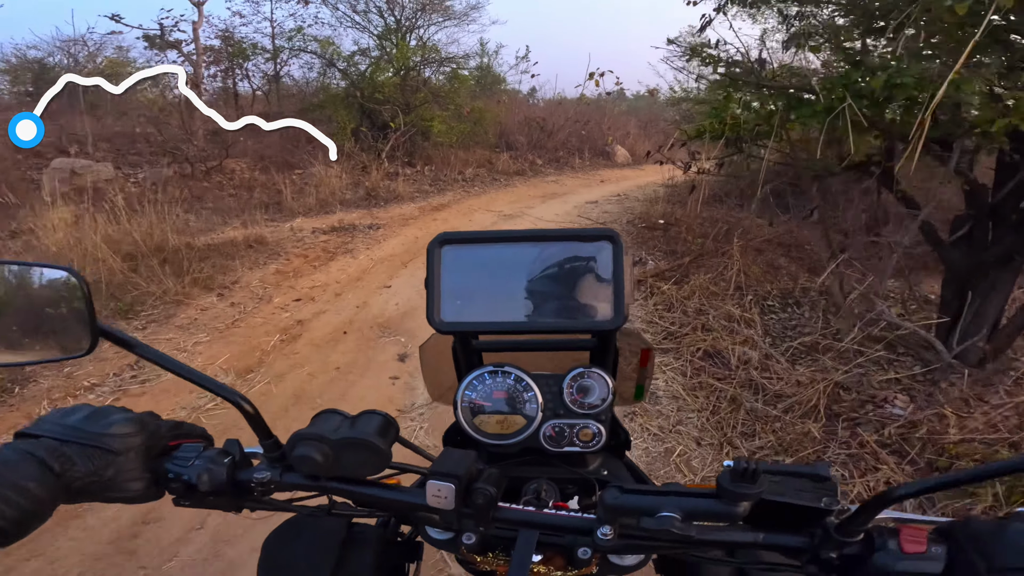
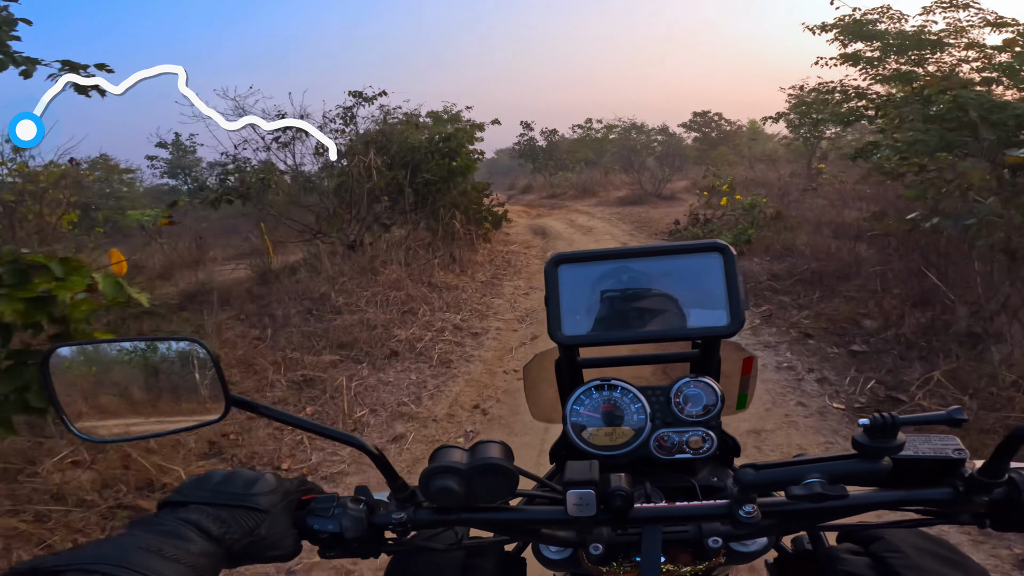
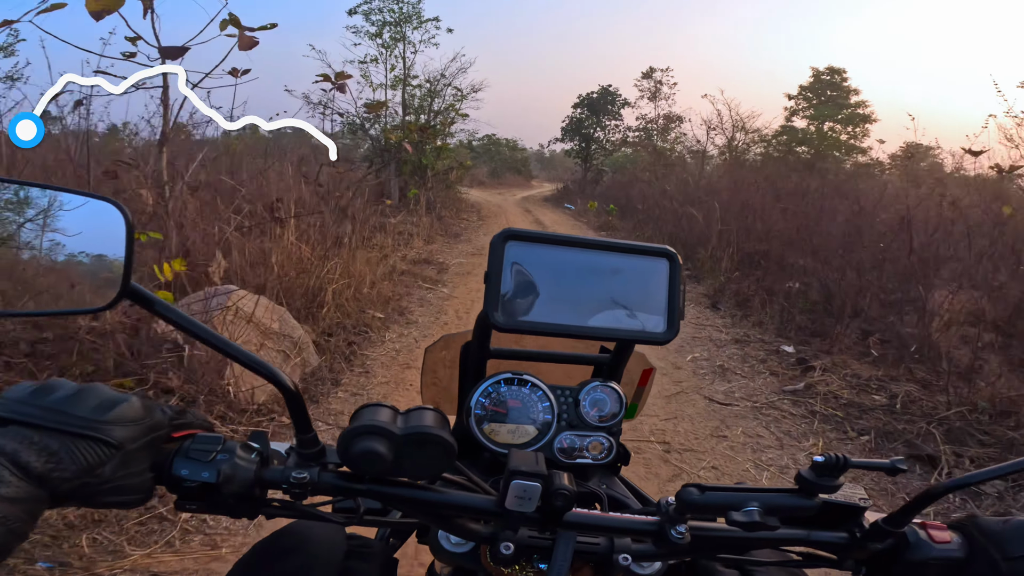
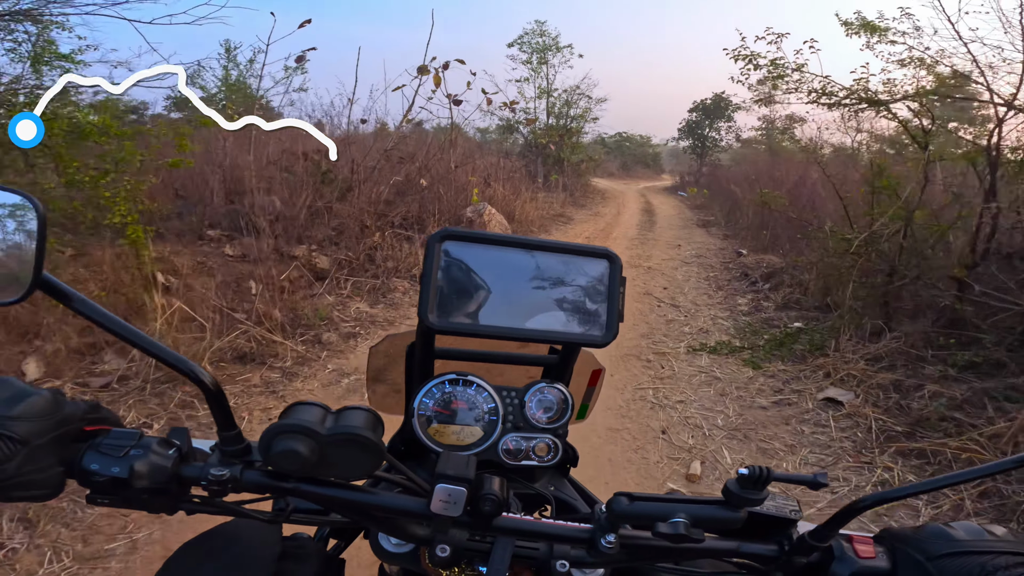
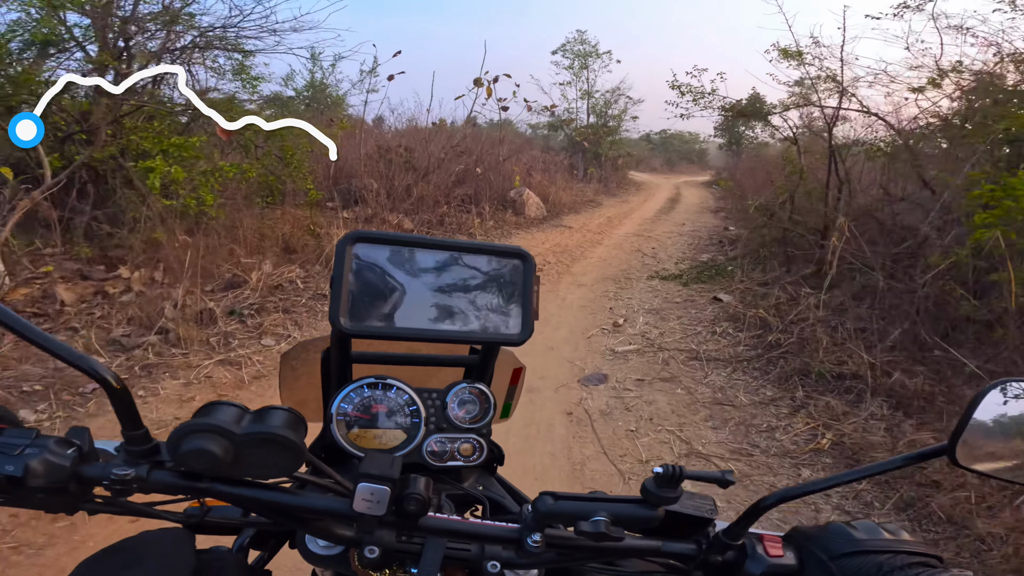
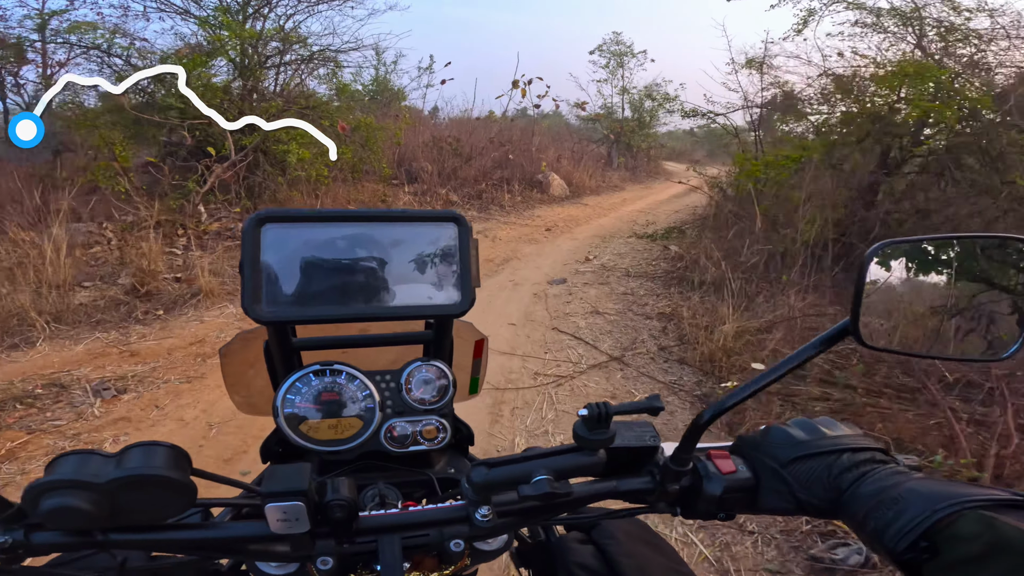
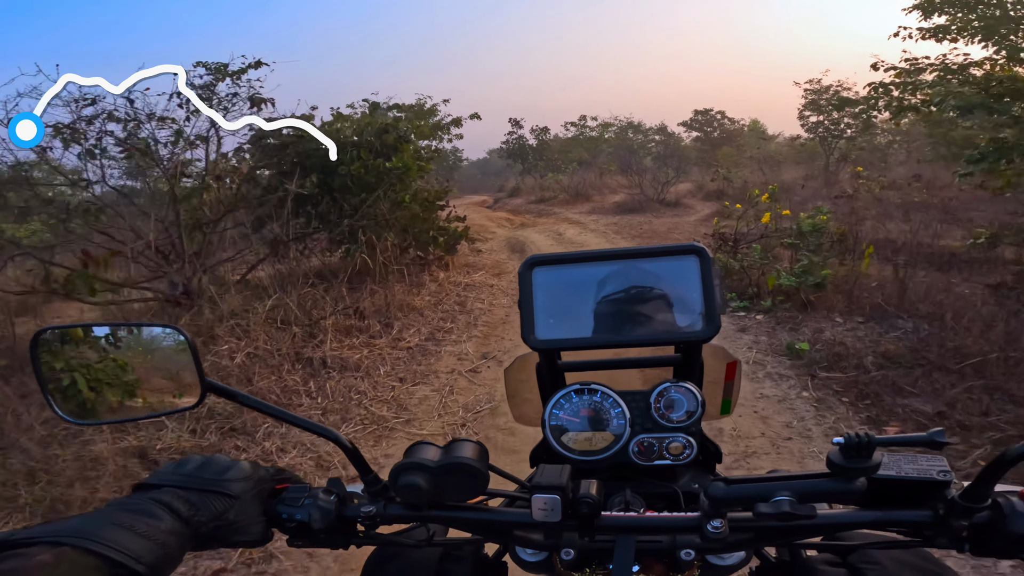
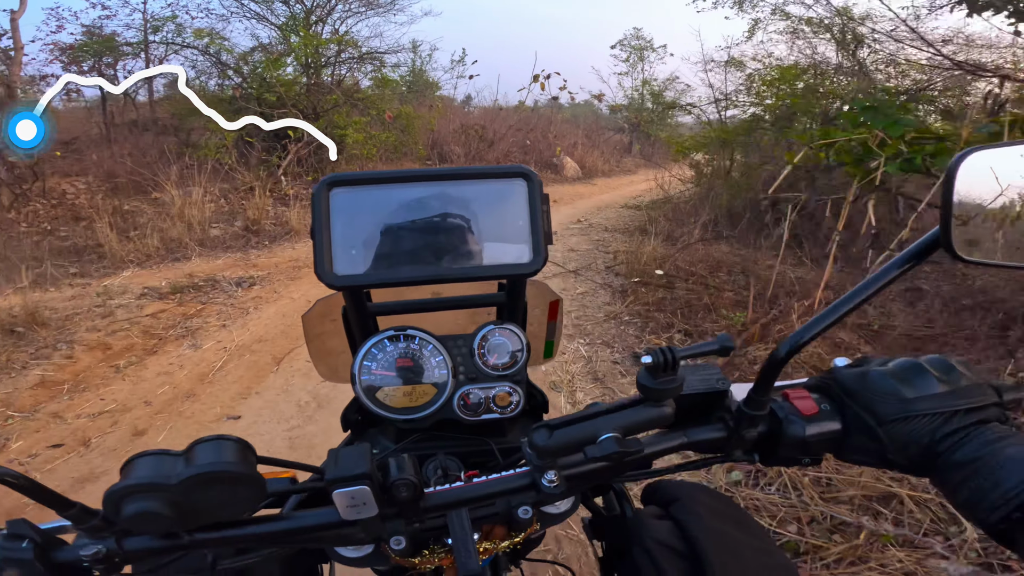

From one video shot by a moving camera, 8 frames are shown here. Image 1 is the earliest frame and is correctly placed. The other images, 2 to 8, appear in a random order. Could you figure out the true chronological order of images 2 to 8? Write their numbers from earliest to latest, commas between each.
8, 6, 5, 4, 3, 2, 7
